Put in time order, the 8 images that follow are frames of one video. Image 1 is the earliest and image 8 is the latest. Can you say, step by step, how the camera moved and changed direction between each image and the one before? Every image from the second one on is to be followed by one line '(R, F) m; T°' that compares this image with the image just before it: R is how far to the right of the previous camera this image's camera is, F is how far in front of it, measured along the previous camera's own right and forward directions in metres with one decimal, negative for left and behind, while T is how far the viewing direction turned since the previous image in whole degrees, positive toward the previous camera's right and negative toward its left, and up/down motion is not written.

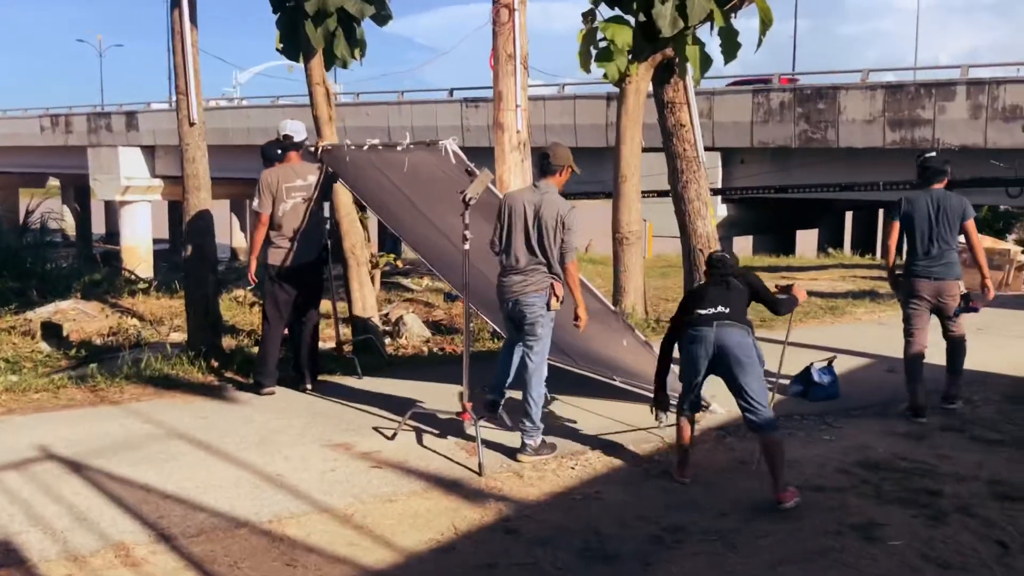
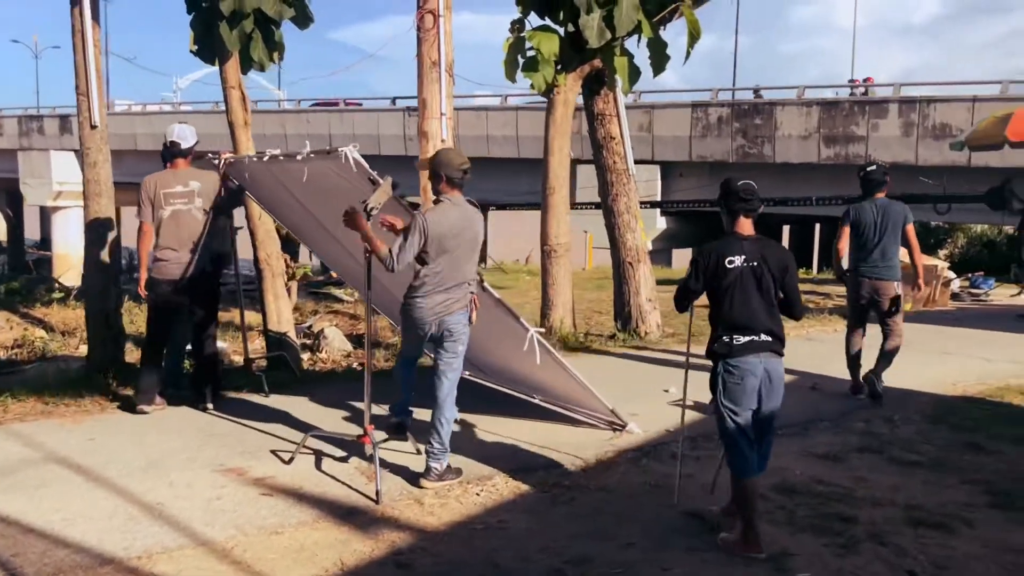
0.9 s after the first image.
(+0.2, +0.3) m; +3°
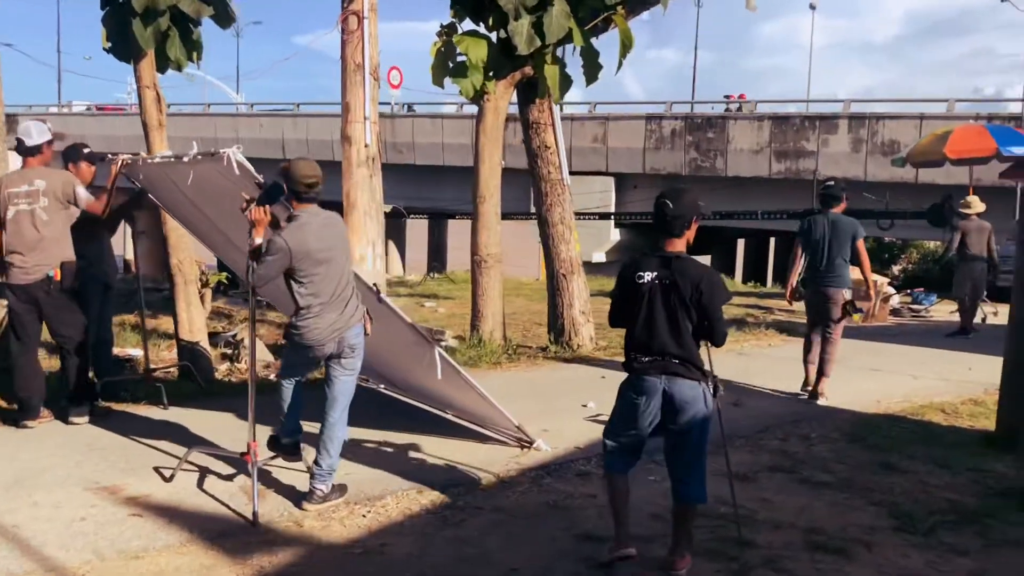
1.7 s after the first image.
(+0.4, +0.2) m; +2°
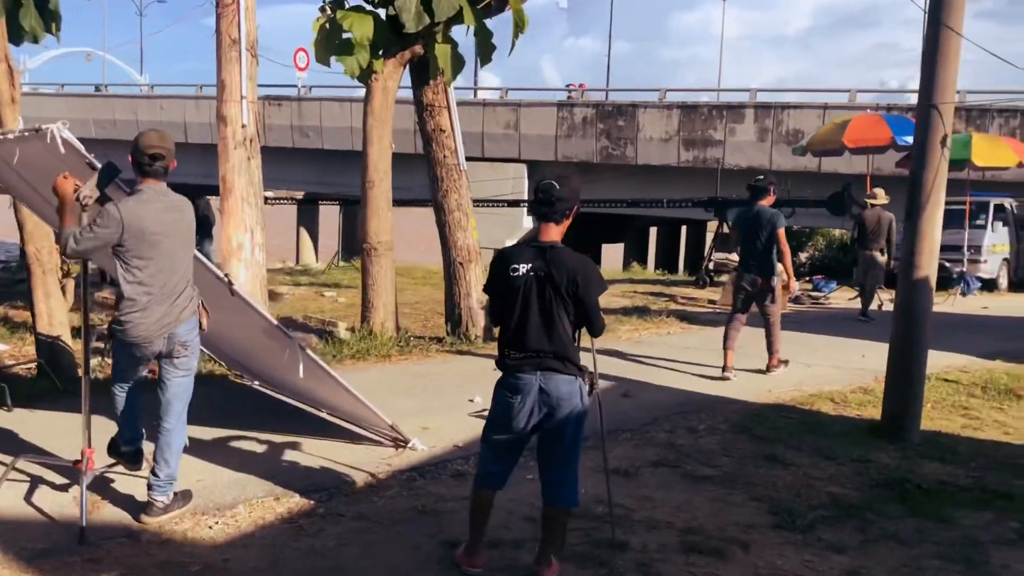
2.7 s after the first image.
(+0.3, +0.3) m; +5°
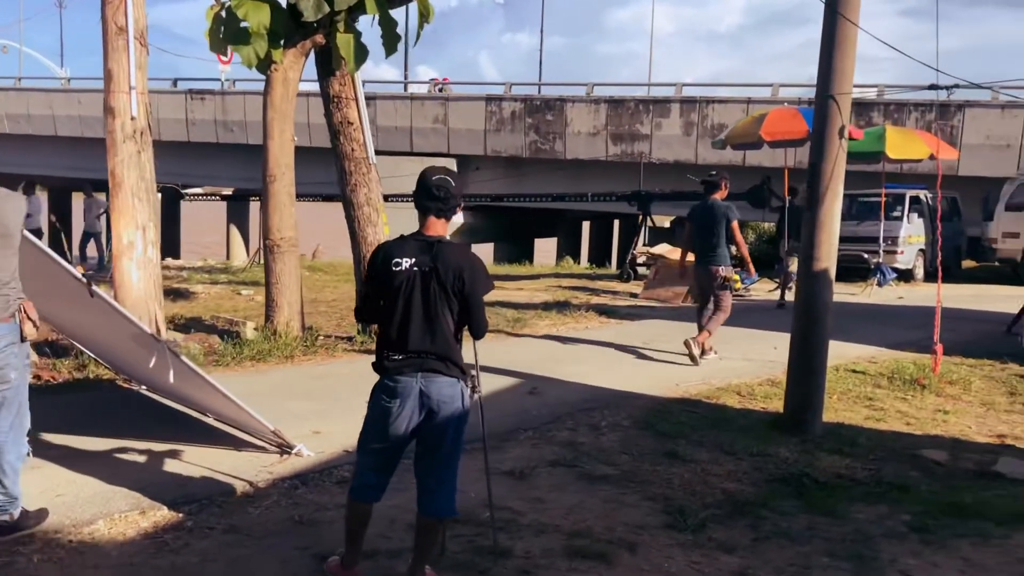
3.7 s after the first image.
(+0.3, +0.2) m; +4°
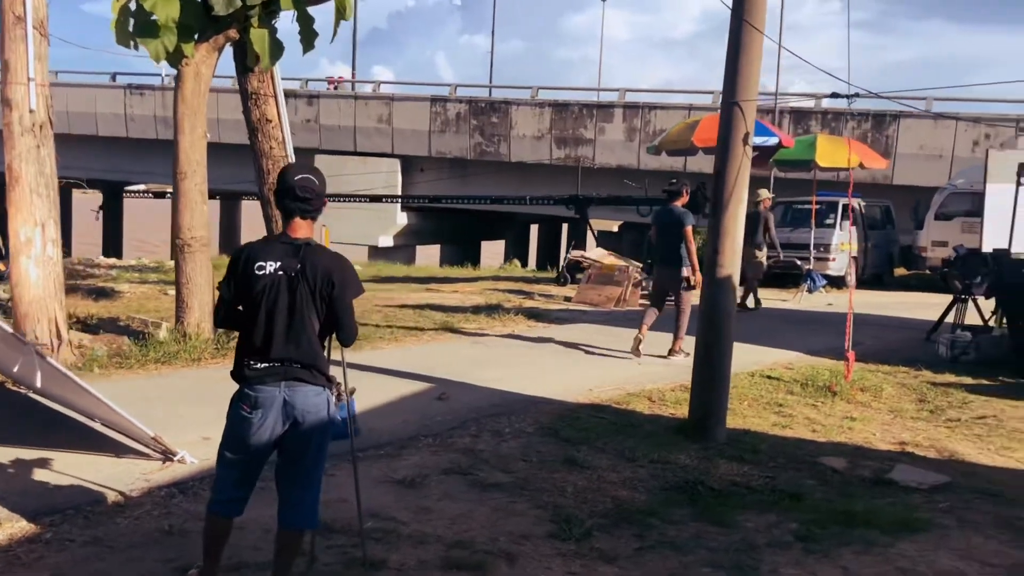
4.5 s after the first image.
(+0.4, +0.1) m; +3°
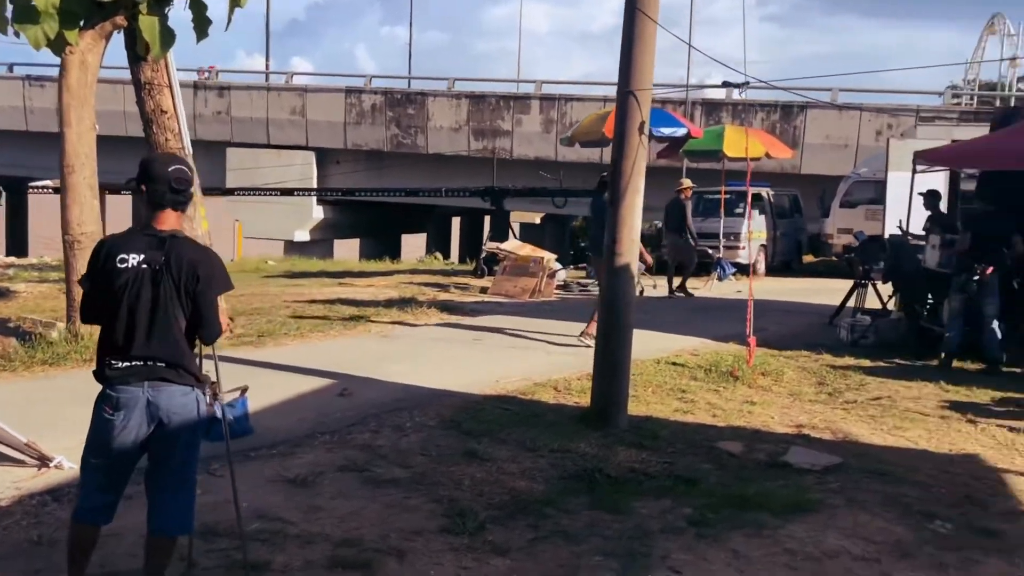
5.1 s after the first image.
(+0.2, +0.1) m; +5°
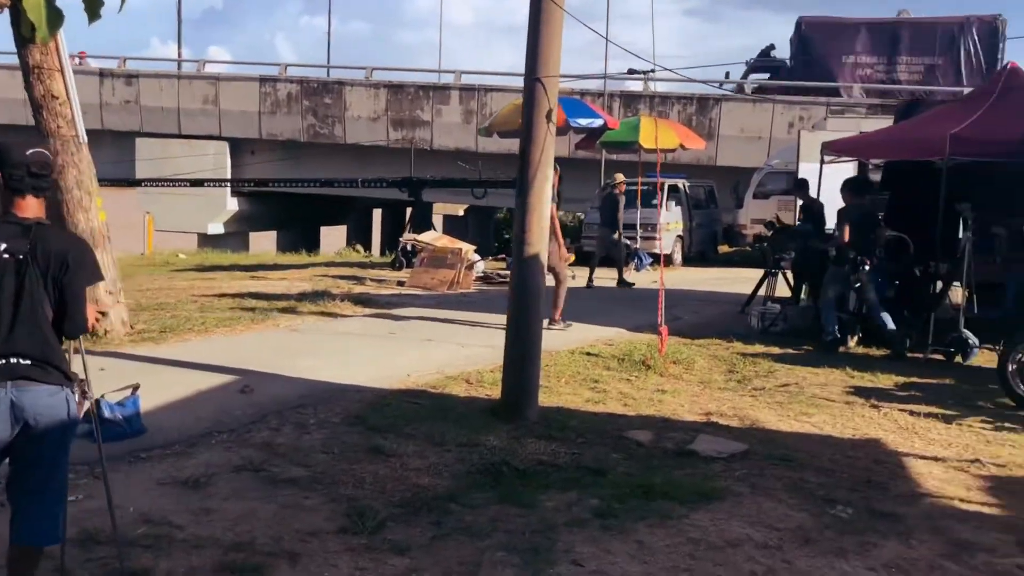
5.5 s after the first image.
(+0.1, +0.1) m; +5°
